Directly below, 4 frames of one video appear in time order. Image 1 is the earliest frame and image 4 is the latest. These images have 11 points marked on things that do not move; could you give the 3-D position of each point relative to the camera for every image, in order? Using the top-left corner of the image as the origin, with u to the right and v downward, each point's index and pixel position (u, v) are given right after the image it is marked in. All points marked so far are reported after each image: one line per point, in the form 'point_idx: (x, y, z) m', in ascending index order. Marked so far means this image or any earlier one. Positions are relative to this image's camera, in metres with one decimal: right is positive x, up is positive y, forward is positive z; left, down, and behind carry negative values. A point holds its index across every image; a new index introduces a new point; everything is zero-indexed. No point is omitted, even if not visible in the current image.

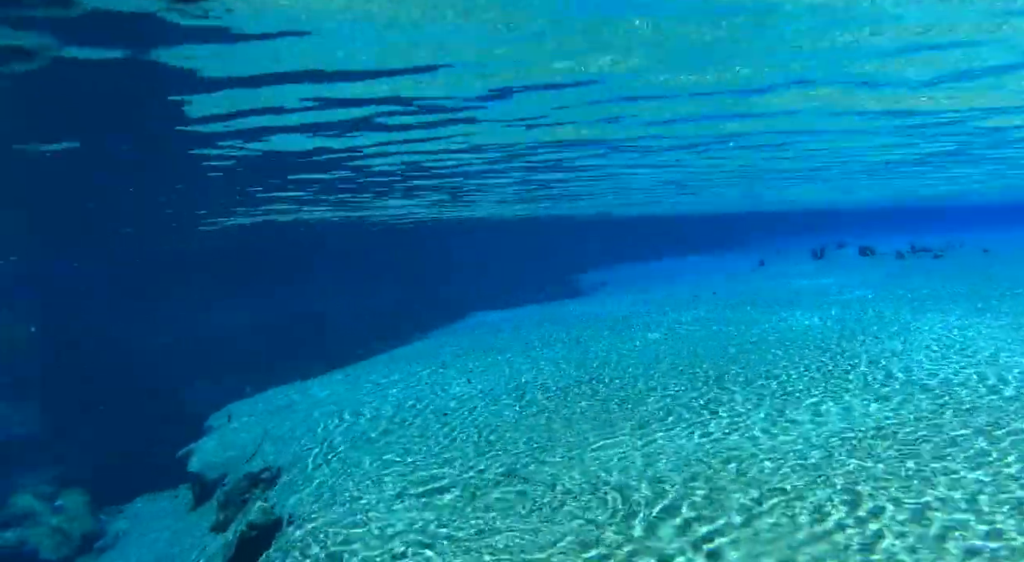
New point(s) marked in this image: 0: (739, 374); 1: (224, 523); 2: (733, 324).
0: (+3.7, -1.5, +15.2) m
1: (-4.4, -3.8, +14.5) m
2: (+4.5, -0.8, +19.6) m
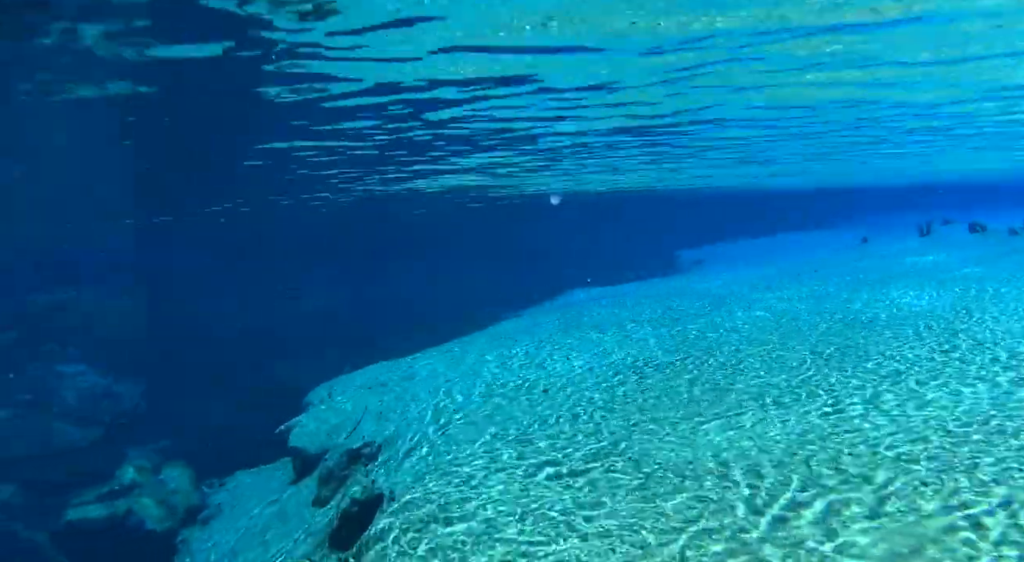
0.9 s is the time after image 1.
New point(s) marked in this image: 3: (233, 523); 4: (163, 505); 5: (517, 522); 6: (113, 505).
0: (+5.2, -1.2, +15.0) m
1: (-2.9, -3.5, +14.9) m
2: (+6.3, -0.5, +19.3) m
3: (-4.9, -4.2, +16.2) m
4: (-6.2, -4.1, +16.9) m
5: (+0.1, -2.9, +11.4) m
6: (-7.0, -4.1, +16.6) m
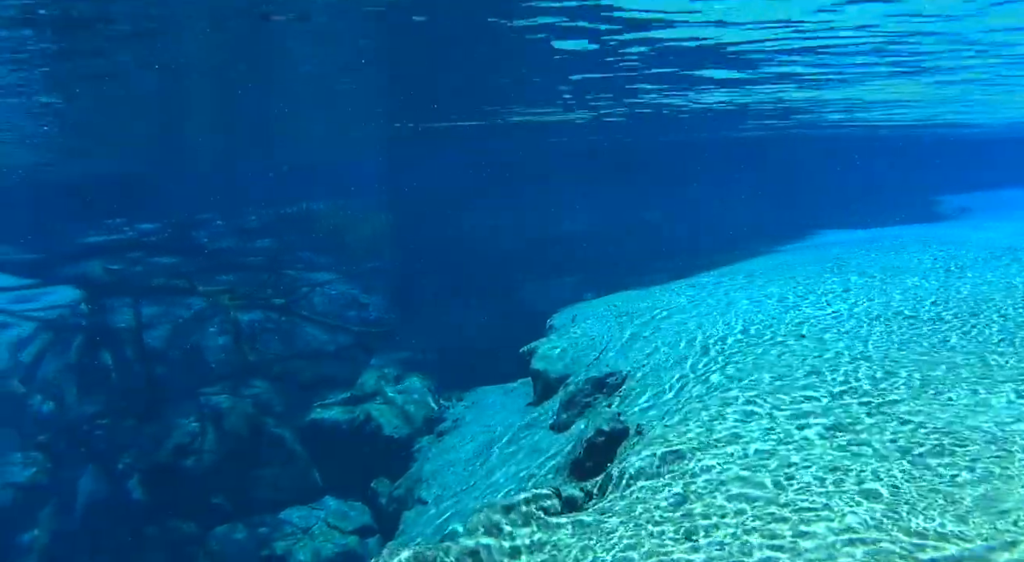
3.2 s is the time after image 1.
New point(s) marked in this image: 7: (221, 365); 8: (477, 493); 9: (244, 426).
0: (+8.9, -0.5, +13.0) m
1: (+0.8, -2.2, +14.6) m
2: (+10.9, +0.5, +16.9) m
3: (-0.8, -2.8, +16.4) m
4: (-2.0, -2.5, +17.3) m
5: (+3.1, -2.1, +10.6) m
6: (-2.9, -2.4, +17.2) m
7: (-5.6, -1.6, +18.2) m
8: (-0.5, -3.3, +14.2) m
9: (-4.9, -2.6, +16.7) m
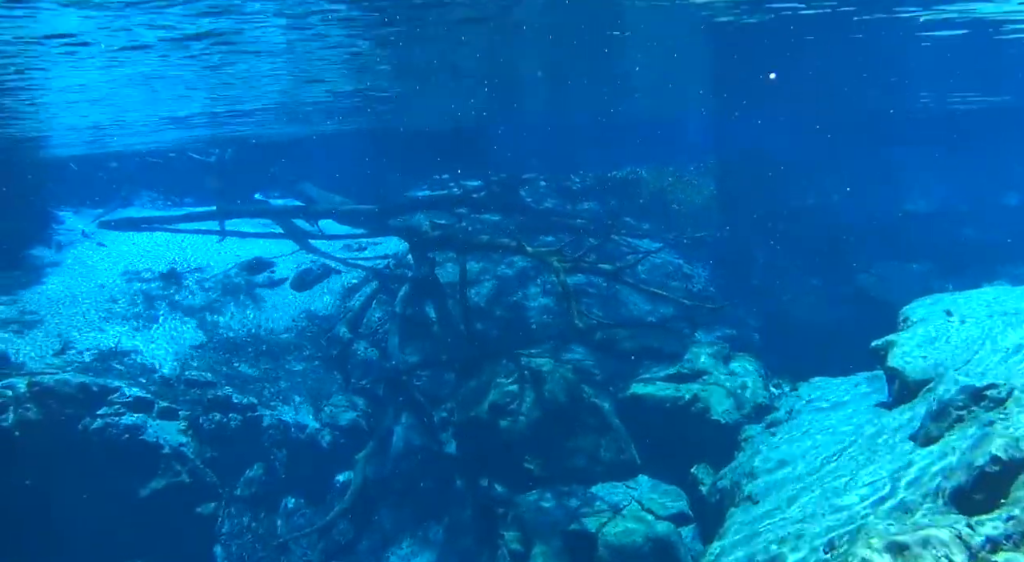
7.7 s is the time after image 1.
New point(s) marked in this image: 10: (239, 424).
0: (+12.6, -0.2, +7.6) m
1: (+5.4, -1.7, +11.9) m
2: (+15.8, +0.6, +10.6) m
3: (+4.5, -2.2, +14.1) m
4: (+3.6, -1.8, +15.3) m
5: (+6.2, -1.7, +7.3) m
6: (+2.8, -1.8, +15.5) m
7: (+0.5, -0.9, +17.3) m
8: (+4.0, -2.7, +11.9) m
9: (+0.8, -1.9, +15.7) m
10: (-4.9, -2.5, +16.6) m
